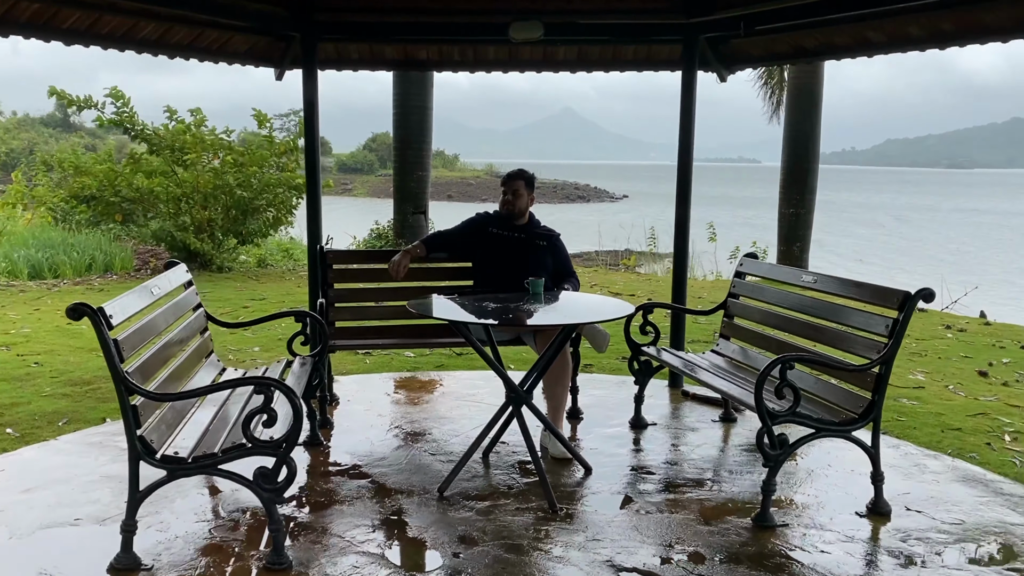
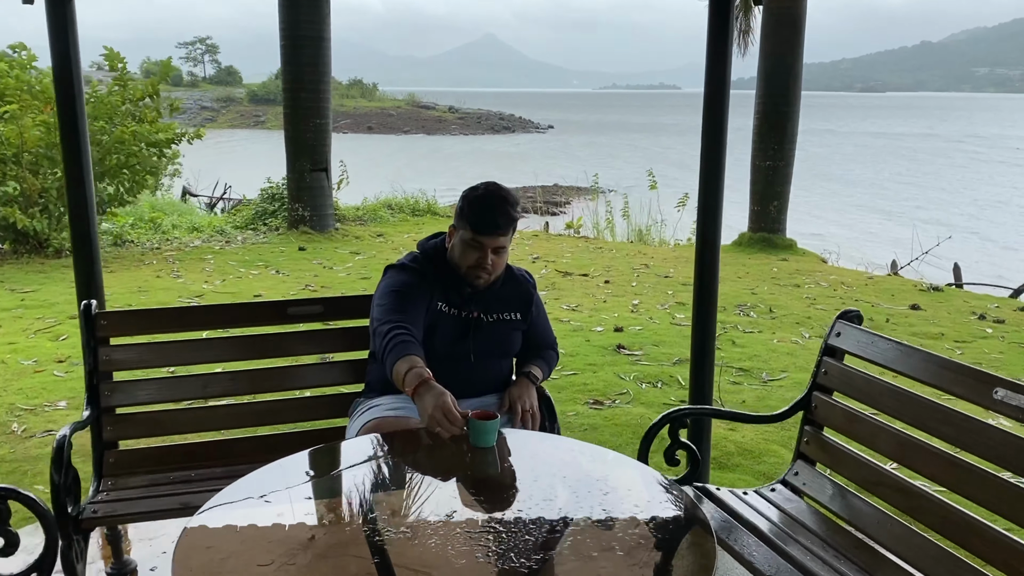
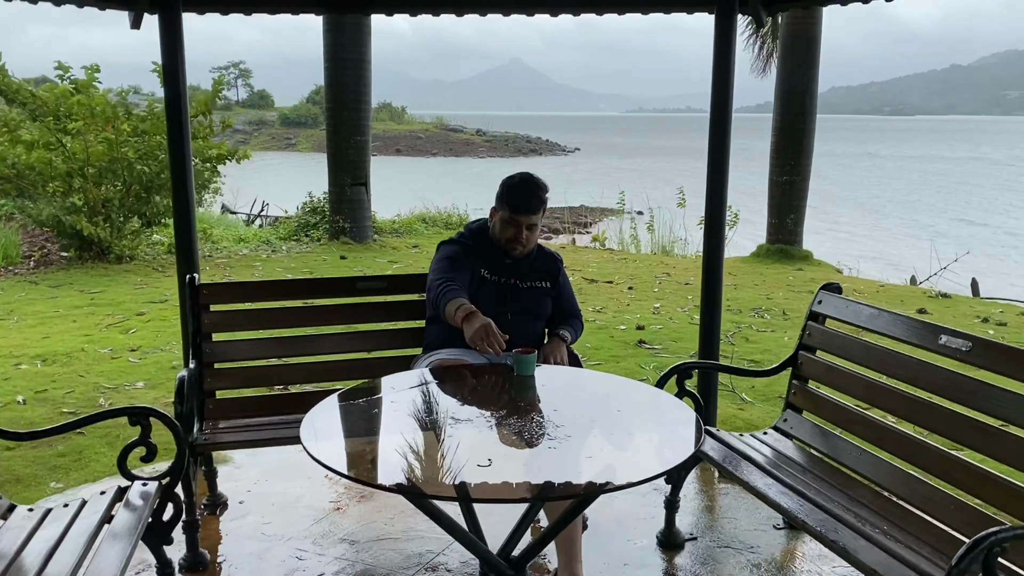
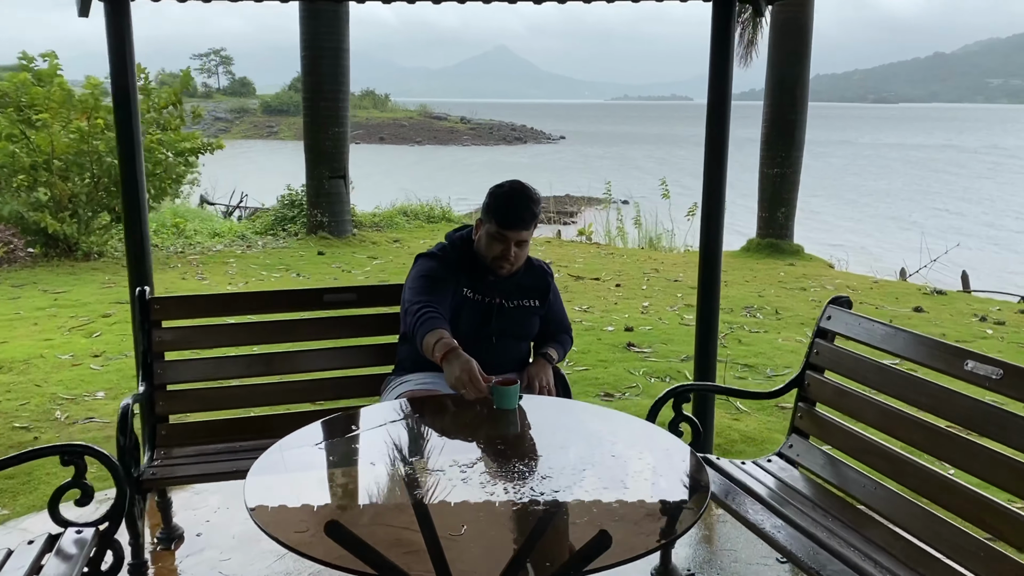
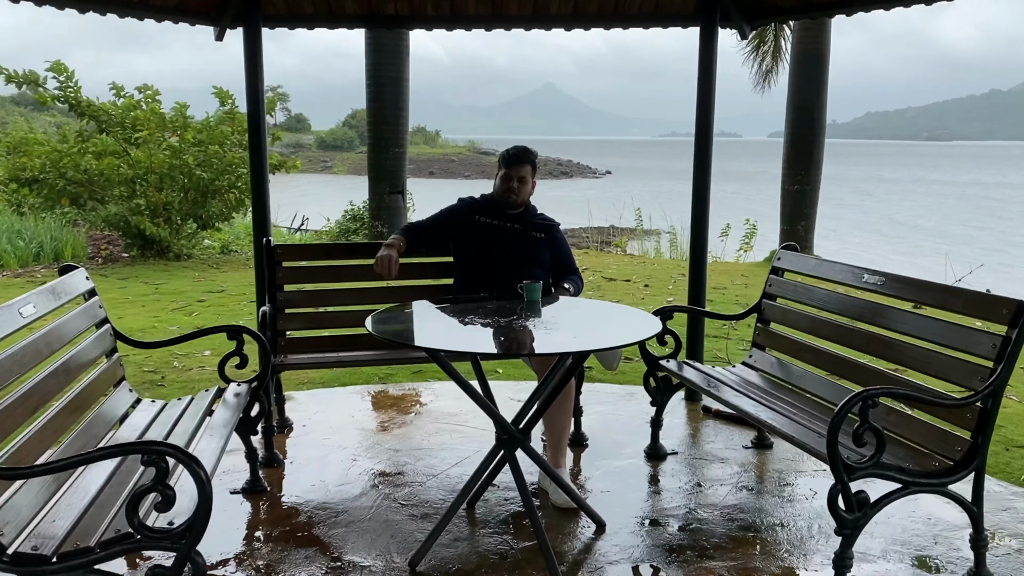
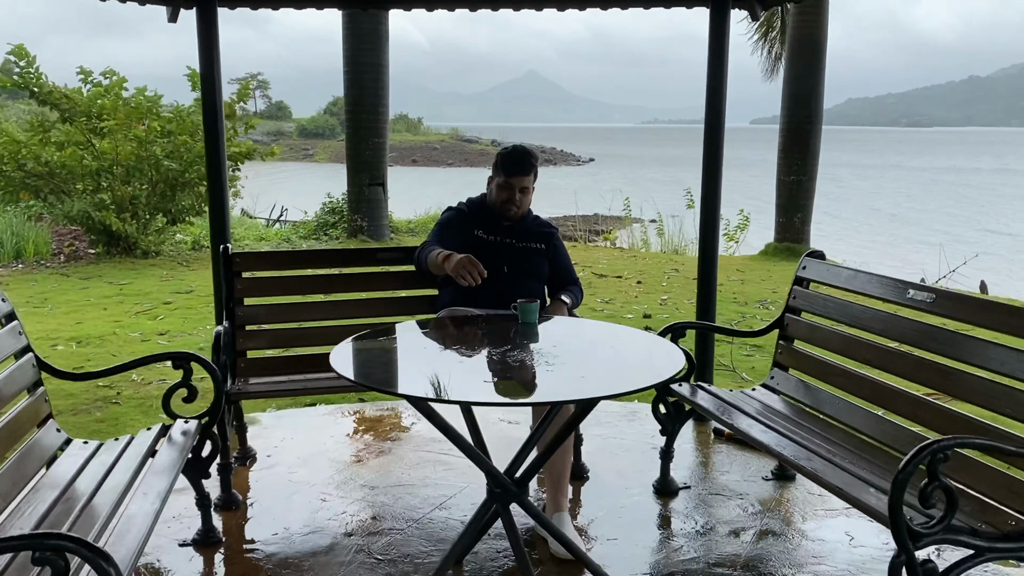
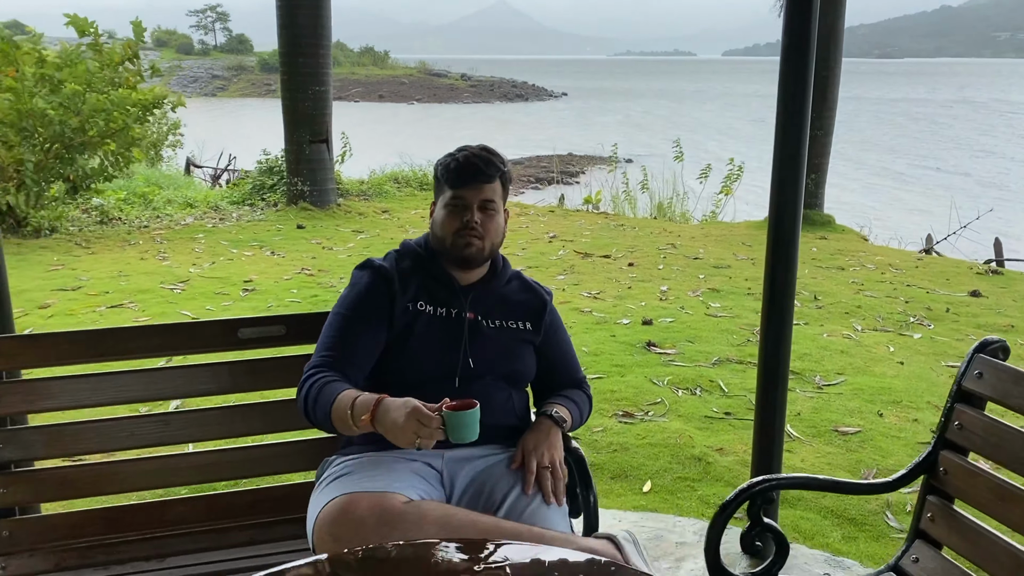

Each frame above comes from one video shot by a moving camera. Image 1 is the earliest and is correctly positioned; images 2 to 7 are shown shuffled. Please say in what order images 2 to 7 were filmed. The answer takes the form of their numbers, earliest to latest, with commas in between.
5, 6, 3, 4, 2, 7
